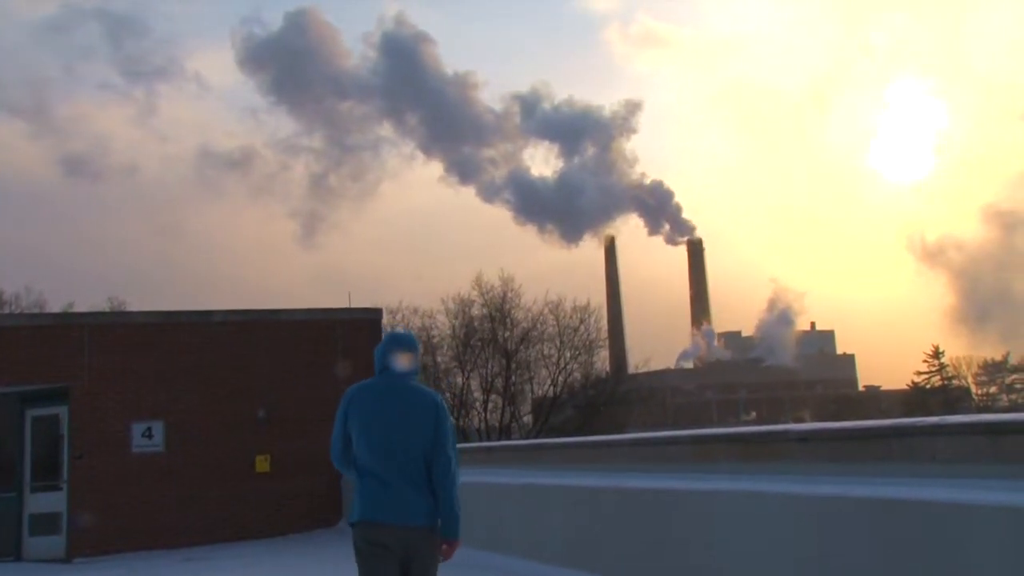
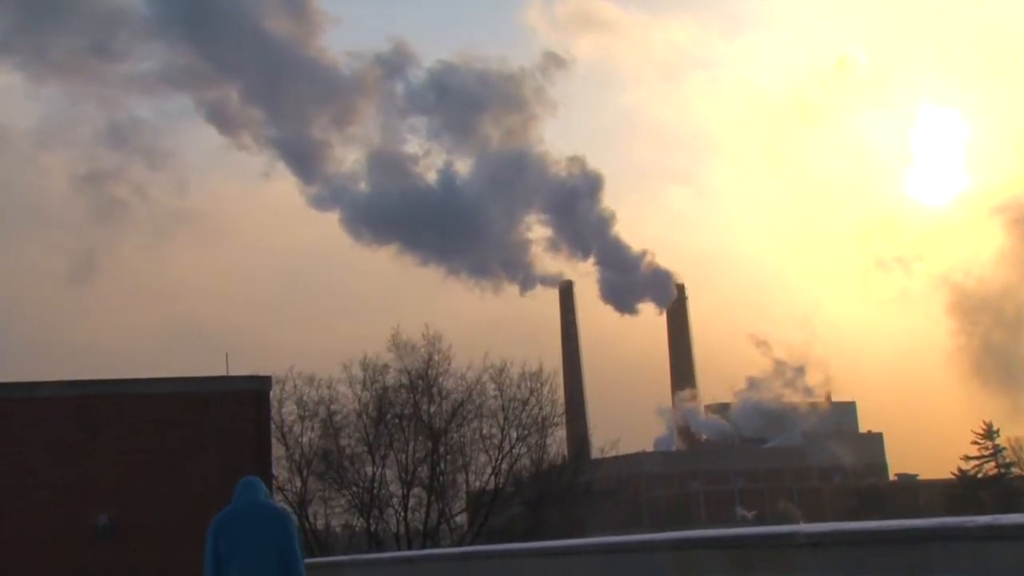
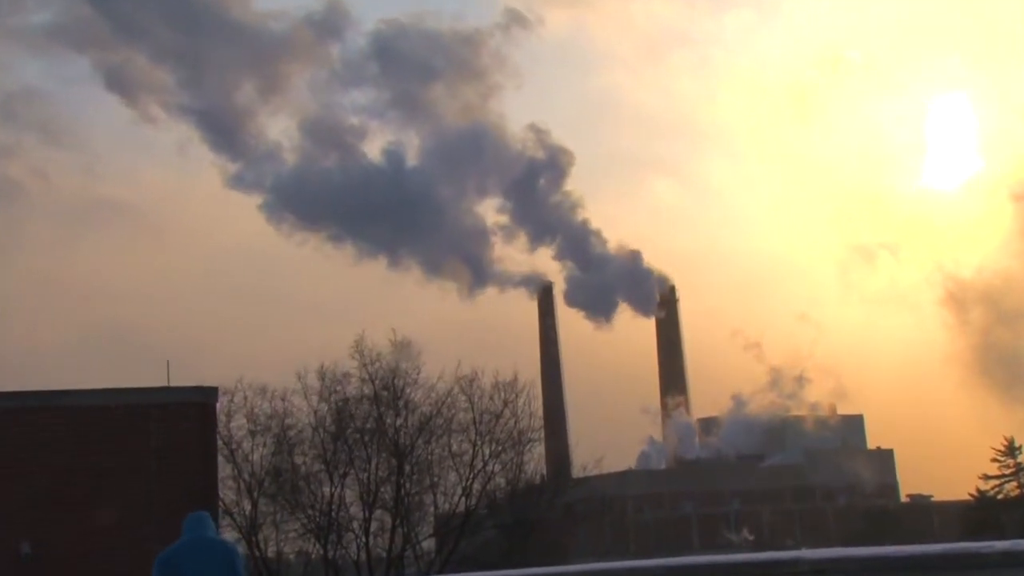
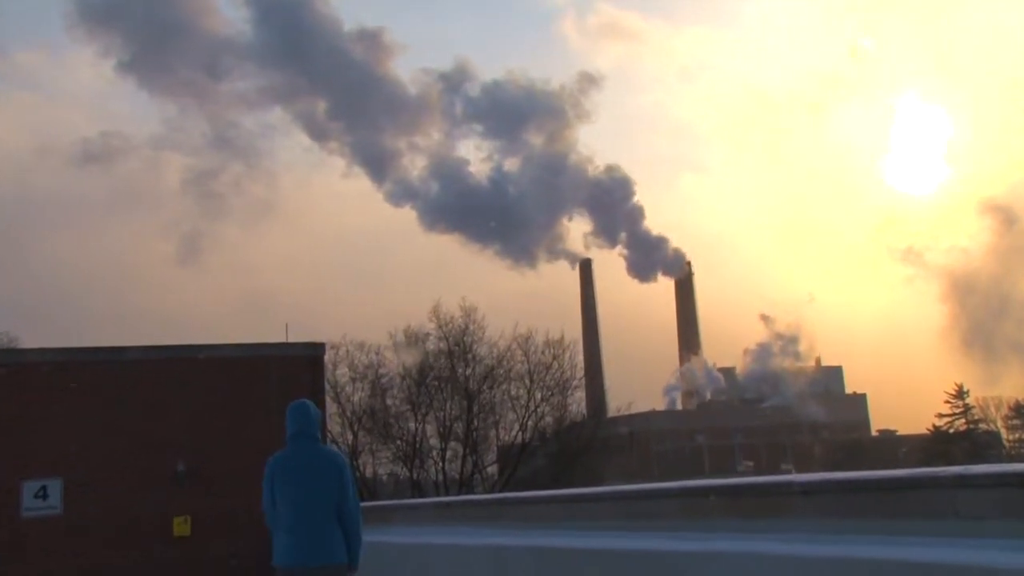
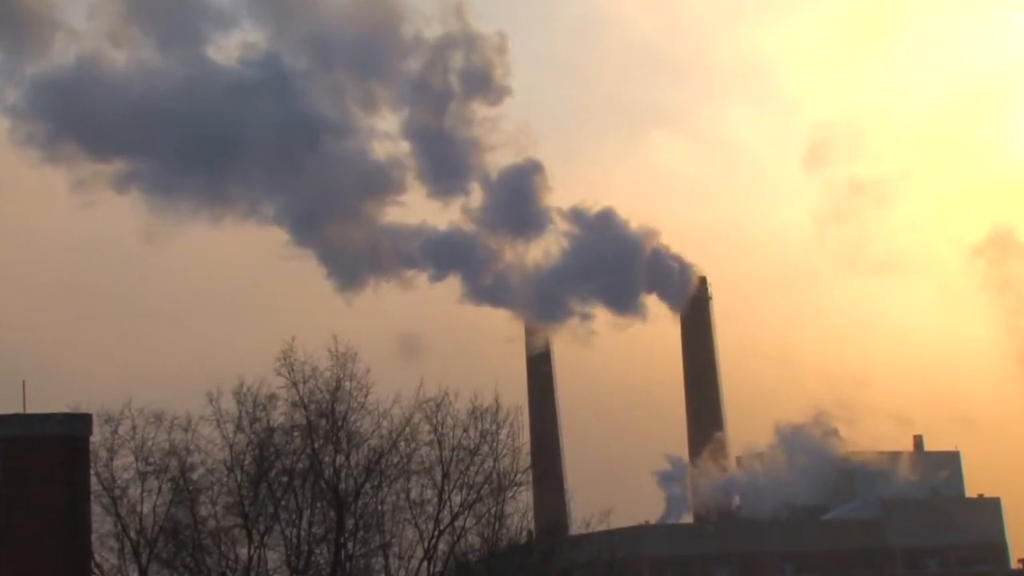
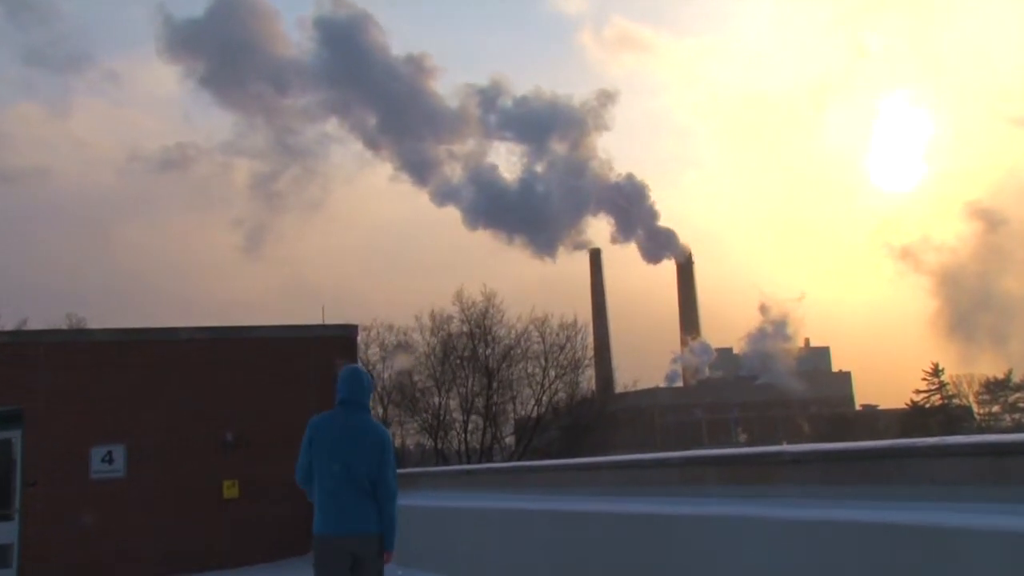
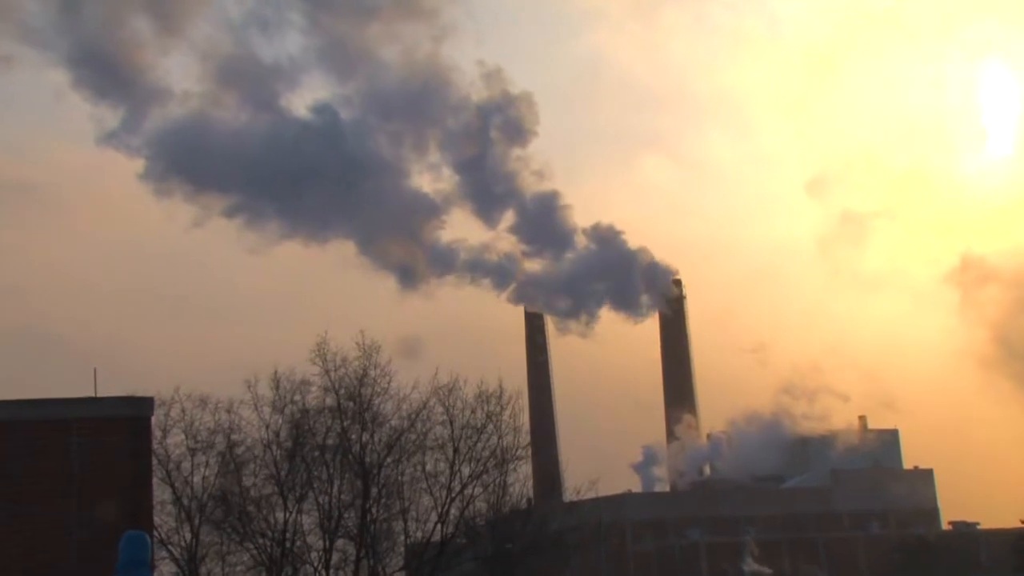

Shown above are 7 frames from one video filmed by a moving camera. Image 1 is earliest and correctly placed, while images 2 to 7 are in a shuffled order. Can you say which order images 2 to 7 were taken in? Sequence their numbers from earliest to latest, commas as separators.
6, 4, 2, 3, 7, 5
